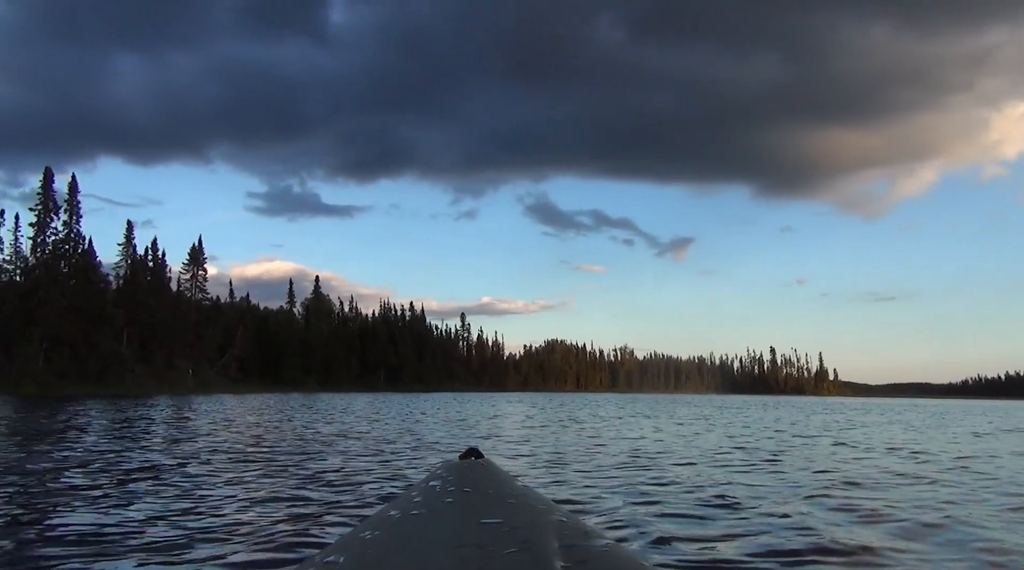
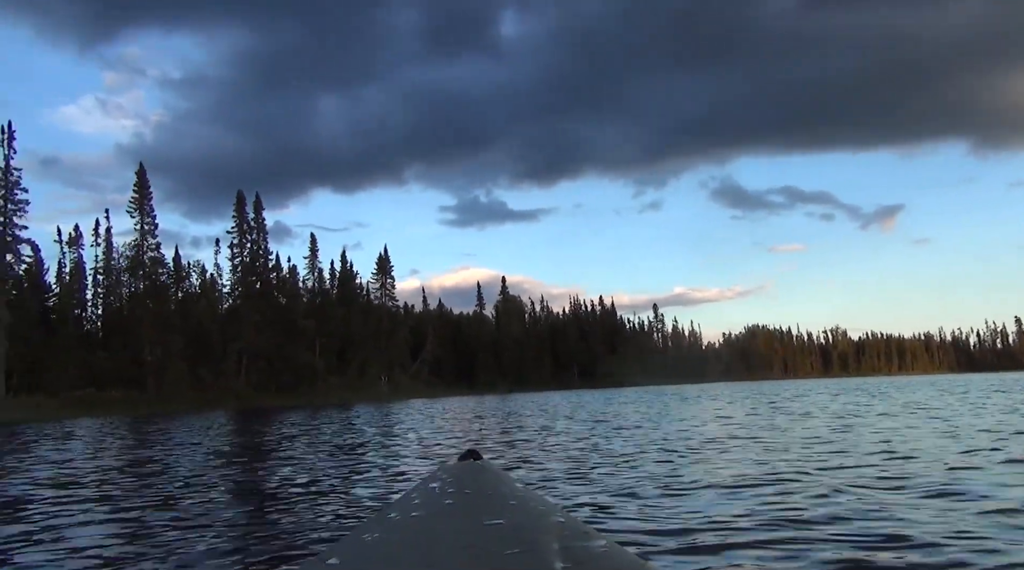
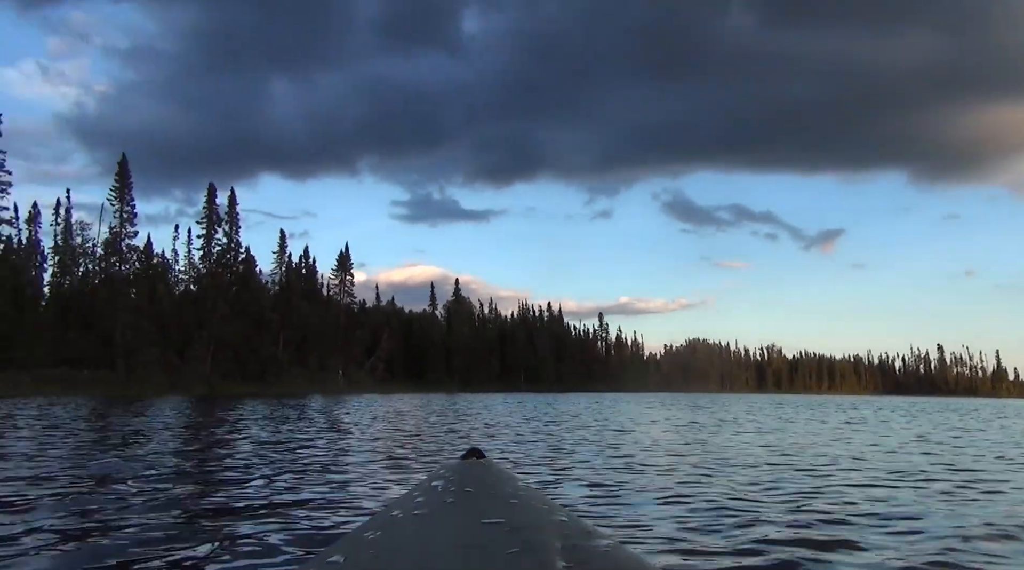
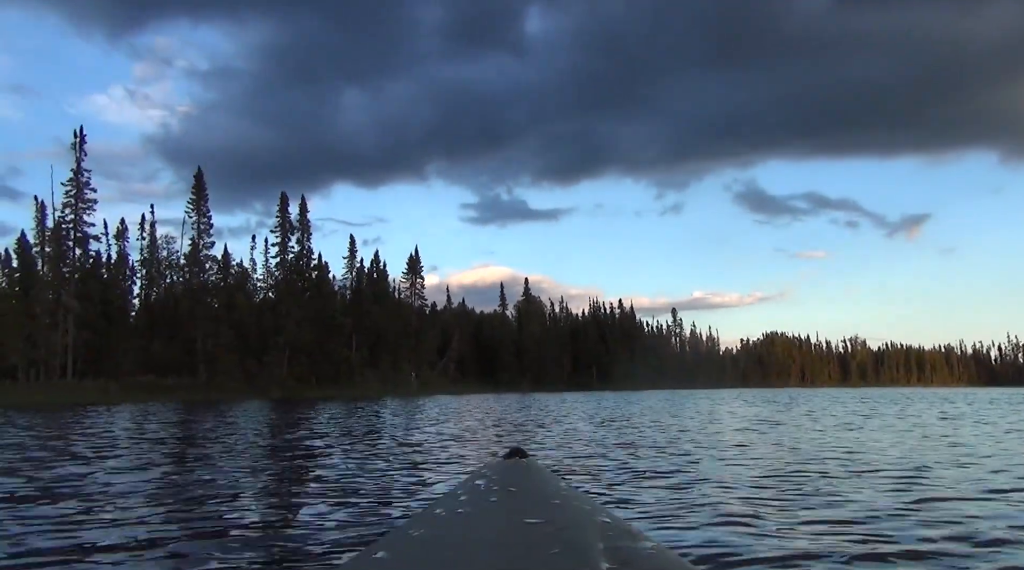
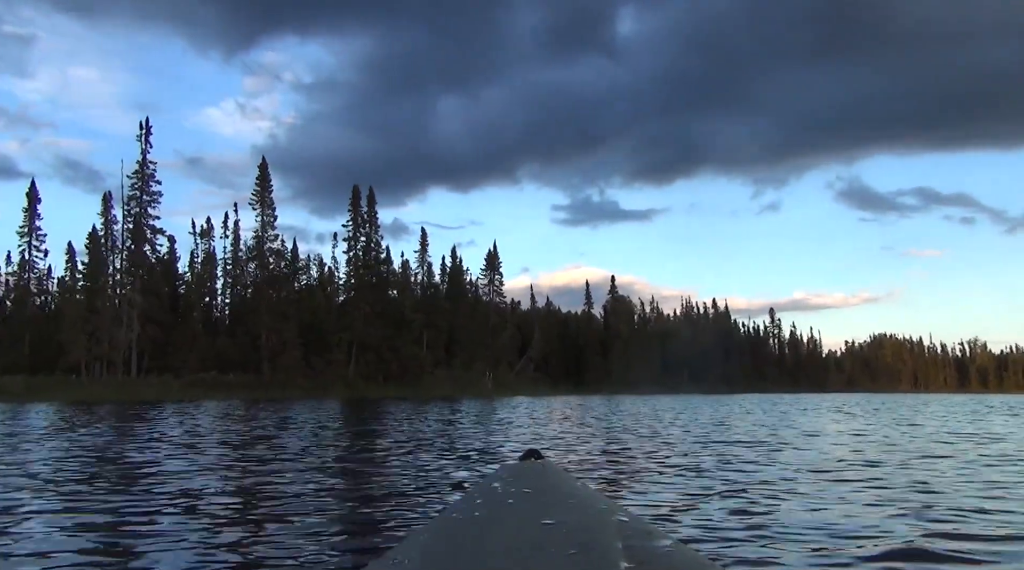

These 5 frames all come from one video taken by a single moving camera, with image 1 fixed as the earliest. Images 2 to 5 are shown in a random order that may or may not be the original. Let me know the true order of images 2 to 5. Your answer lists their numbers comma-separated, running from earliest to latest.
3, 4, 2, 5
